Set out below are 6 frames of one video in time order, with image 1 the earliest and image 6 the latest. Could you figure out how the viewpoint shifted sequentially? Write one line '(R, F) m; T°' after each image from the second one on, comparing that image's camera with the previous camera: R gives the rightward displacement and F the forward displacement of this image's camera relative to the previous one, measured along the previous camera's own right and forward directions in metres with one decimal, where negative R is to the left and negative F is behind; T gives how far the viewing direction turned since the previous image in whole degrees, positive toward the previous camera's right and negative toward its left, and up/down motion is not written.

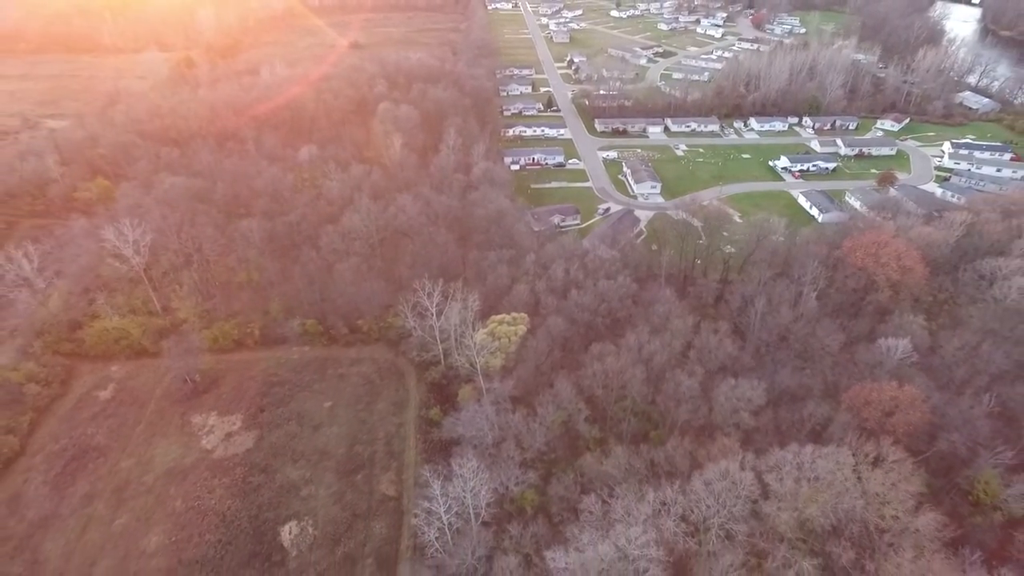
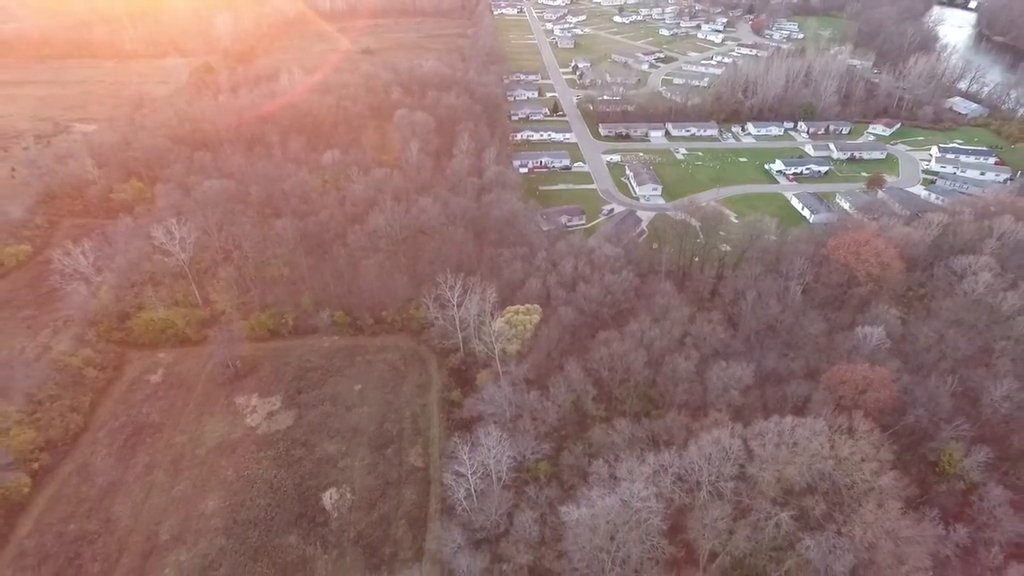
(-0.7, -3.1) m; 0°
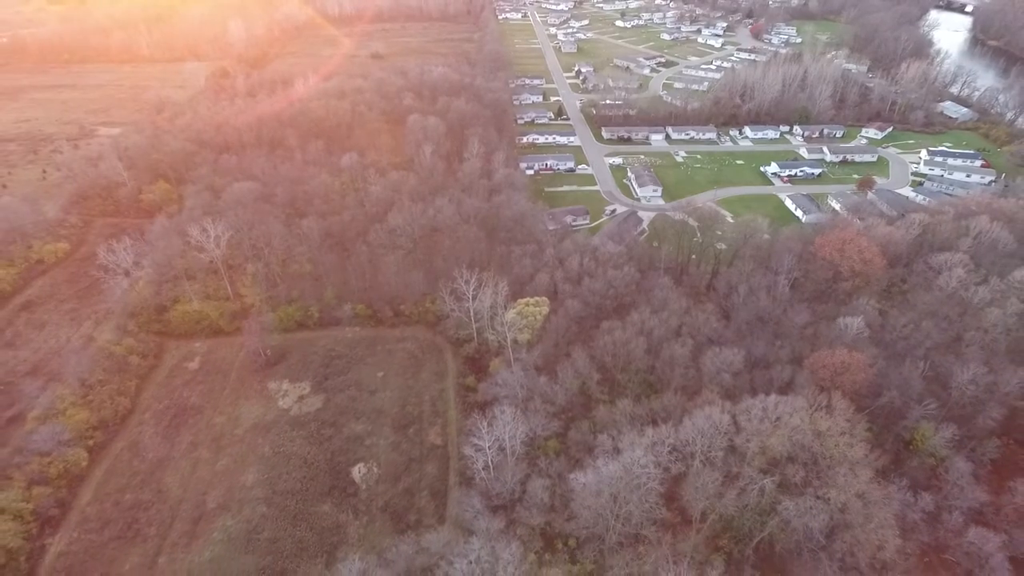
(-0.6, -2.8) m; 0°
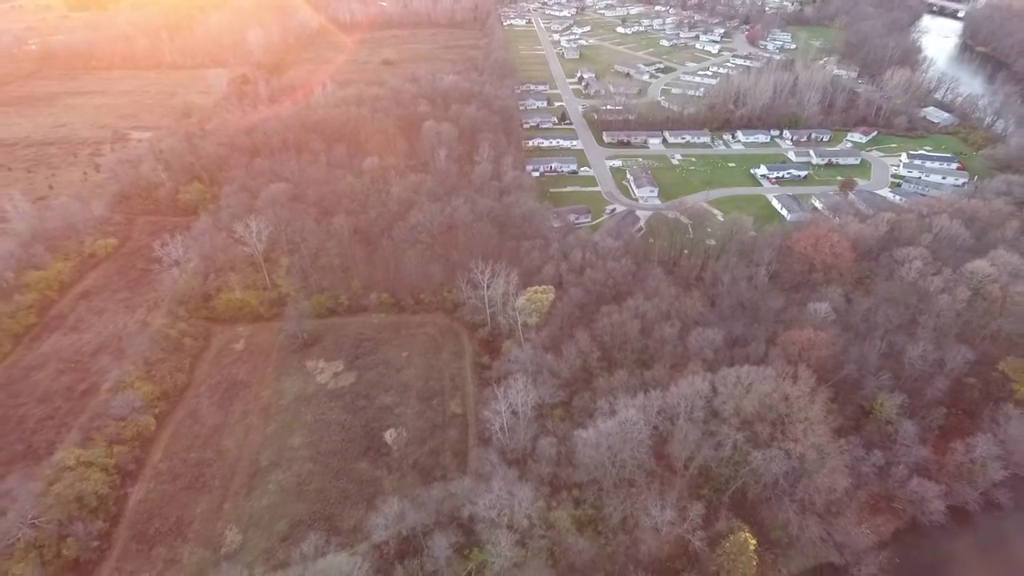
(-0.6, -4.6) m; 0°
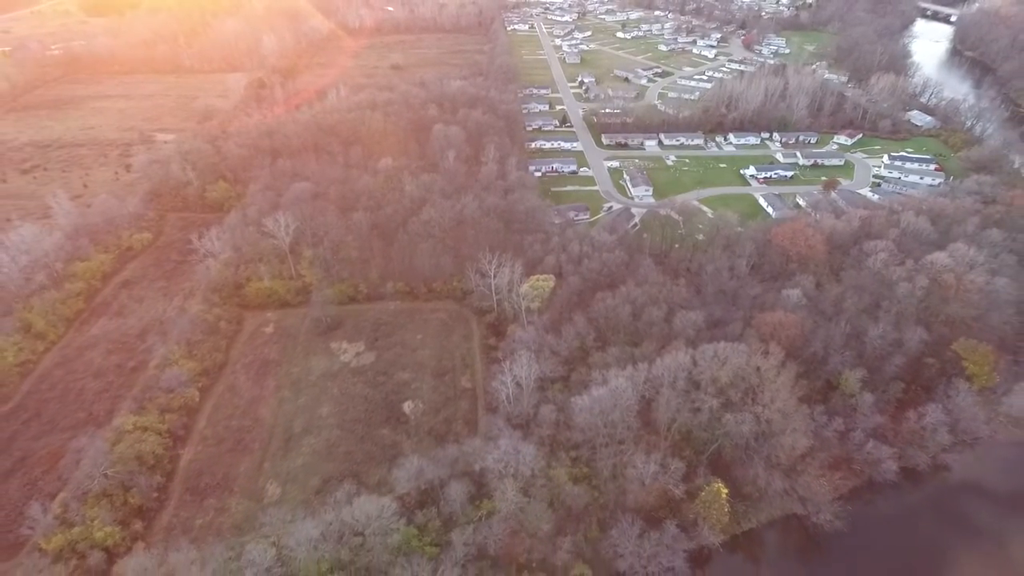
(-0.2, -4.3) m; 0°
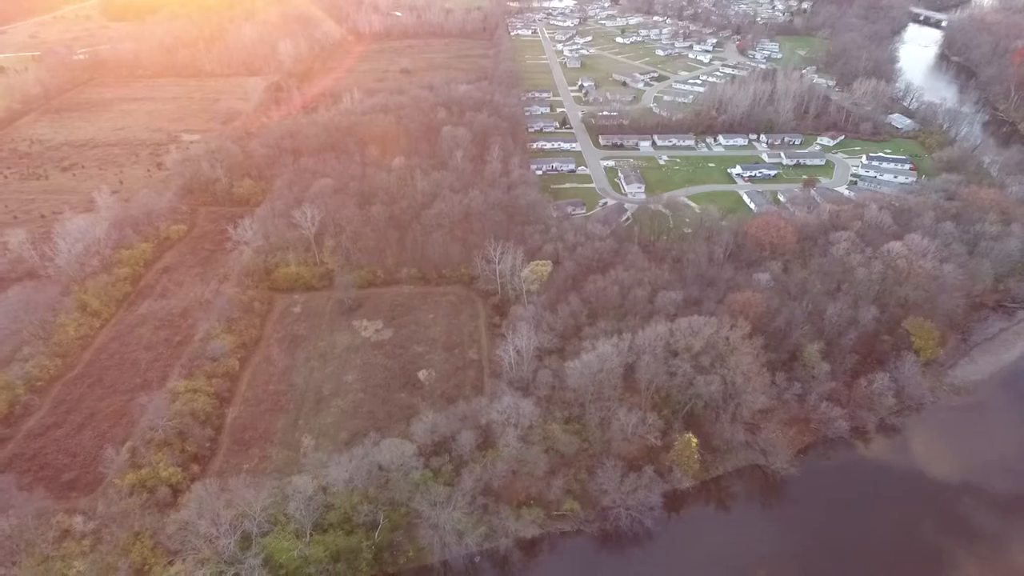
(+0.1, -5.4) m; 0°
